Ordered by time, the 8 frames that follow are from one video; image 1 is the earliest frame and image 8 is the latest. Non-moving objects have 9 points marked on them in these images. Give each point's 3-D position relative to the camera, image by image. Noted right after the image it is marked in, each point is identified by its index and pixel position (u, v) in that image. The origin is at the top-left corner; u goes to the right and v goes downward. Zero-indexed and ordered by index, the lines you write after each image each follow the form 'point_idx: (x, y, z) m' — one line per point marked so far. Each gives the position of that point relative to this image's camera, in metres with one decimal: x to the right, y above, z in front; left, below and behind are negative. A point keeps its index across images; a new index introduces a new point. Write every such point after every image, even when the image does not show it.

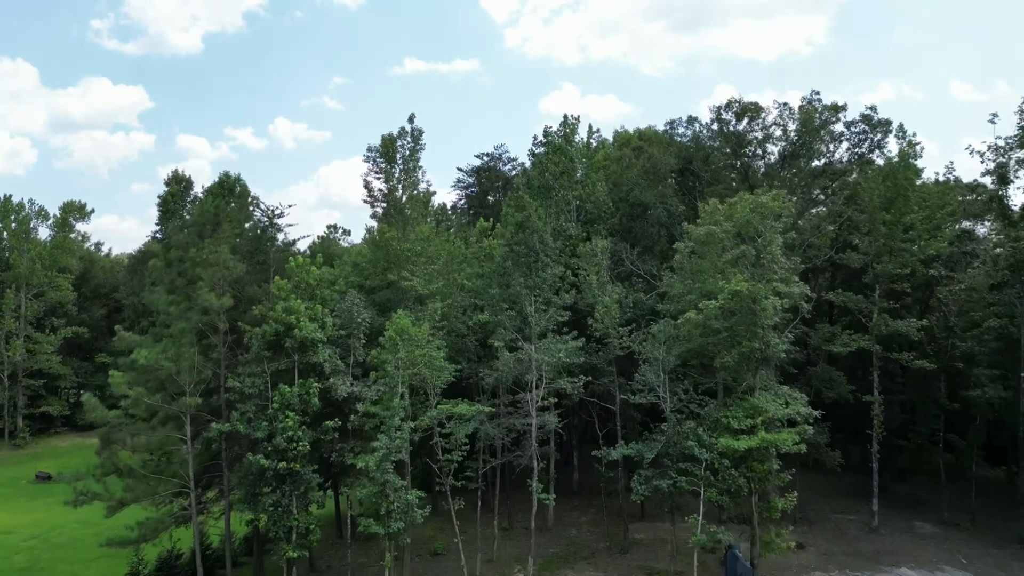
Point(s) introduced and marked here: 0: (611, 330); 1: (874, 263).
0: (+2.4, -1.0, +15.0) m
1: (+9.9, +0.7, +17.4) m
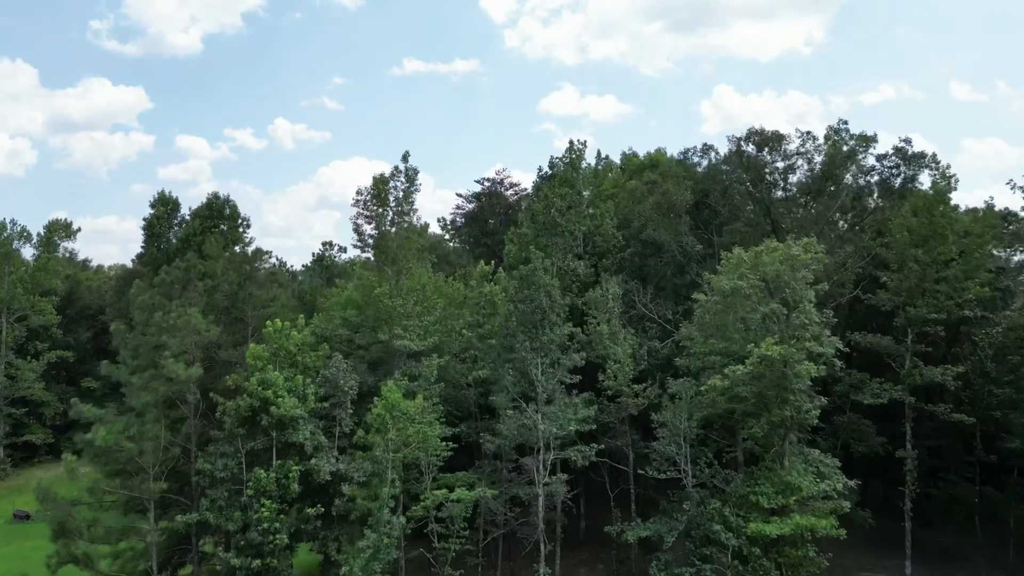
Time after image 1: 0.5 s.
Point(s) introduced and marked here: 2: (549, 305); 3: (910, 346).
0: (+2.4, -2.2, +13.7) m
1: (+10.0, -0.5, +16.1) m
2: (+0.7, -0.4, +11.7) m
3: (+10.1, -1.5, +16.1) m
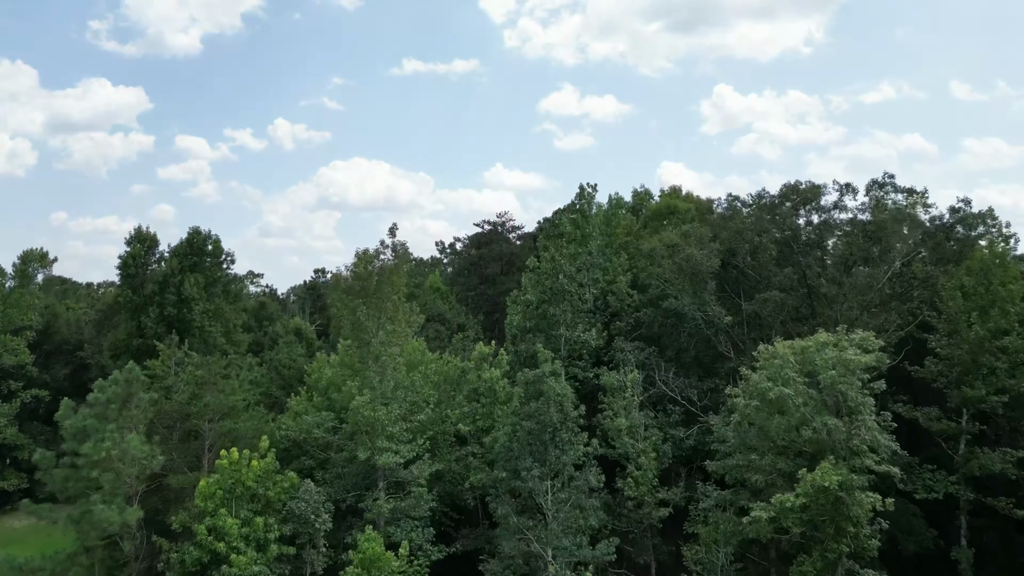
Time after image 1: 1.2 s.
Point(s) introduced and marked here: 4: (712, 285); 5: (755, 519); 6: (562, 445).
0: (+2.5, -3.9, +11.8) m
1: (+10.1, -2.2, +14.2) m
2: (+0.8, -2.1, +9.9) m
3: (+10.2, -3.2, +14.2) m
4: (+4.5, +0.1, +14.2) m
5: (+3.8, -3.5, +9.8) m
6: (+0.8, -2.5, +10.0) m
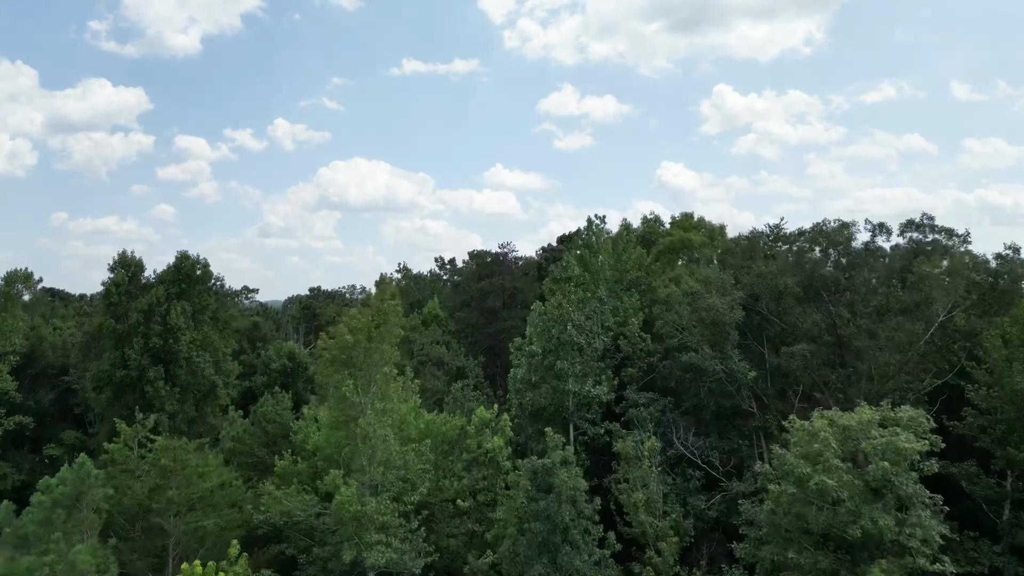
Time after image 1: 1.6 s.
0: (+2.6, -4.9, +10.6) m
1: (+10.2, -3.2, +13.0) m
2: (+0.8, -3.2, +8.7) m
3: (+10.2, -4.2, +13.0) m
4: (+4.6, -1.0, +13.0) m
5: (+3.9, -4.6, +8.6) m
6: (+0.9, -3.5, +8.8) m
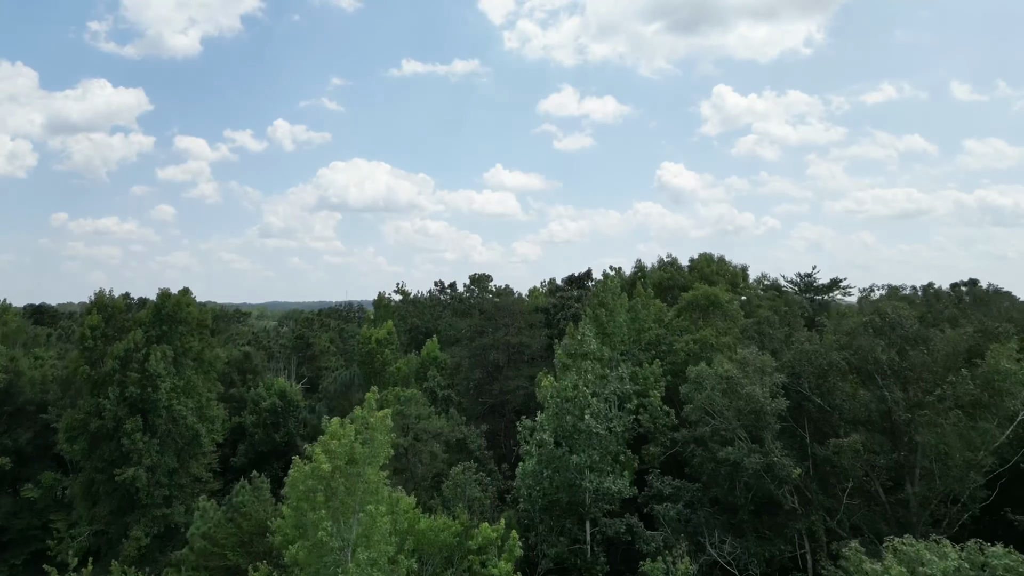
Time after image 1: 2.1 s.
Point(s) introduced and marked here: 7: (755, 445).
0: (+2.7, -6.4, +8.9) m
1: (+10.3, -4.7, +11.4) m
2: (+1.0, -4.7, +7.0) m
3: (+10.4, -5.7, +11.3) m
4: (+4.7, -2.5, +11.4) m
5: (+4.0, -6.1, +7.0) m
6: (+1.0, -5.0, +7.2) m
7: (+4.4, -2.8, +11.5) m
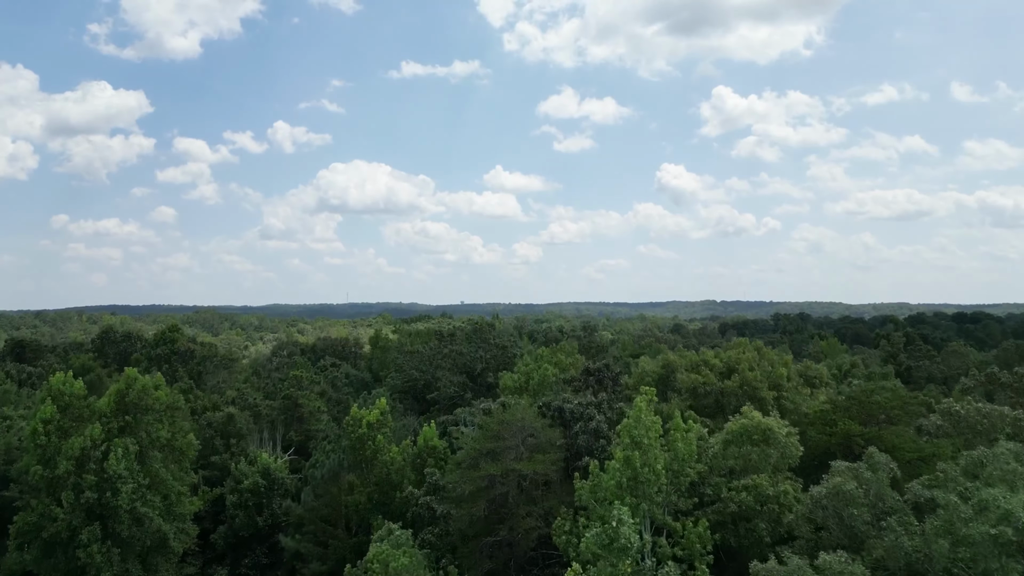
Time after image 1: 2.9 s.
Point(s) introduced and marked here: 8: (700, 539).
0: (+3.0, -9.1, +6.3) m
1: (+10.6, -7.4, +8.7) m
2: (+1.3, -7.3, +4.4) m
3: (+10.7, -8.4, +8.7) m
4: (+5.0, -5.2, +8.8) m
5: (+4.3, -8.8, +4.4) m
6: (+1.3, -7.7, +4.6) m
7: (+4.7, -5.5, +8.9) m
8: (+3.4, -4.6, +11.7) m
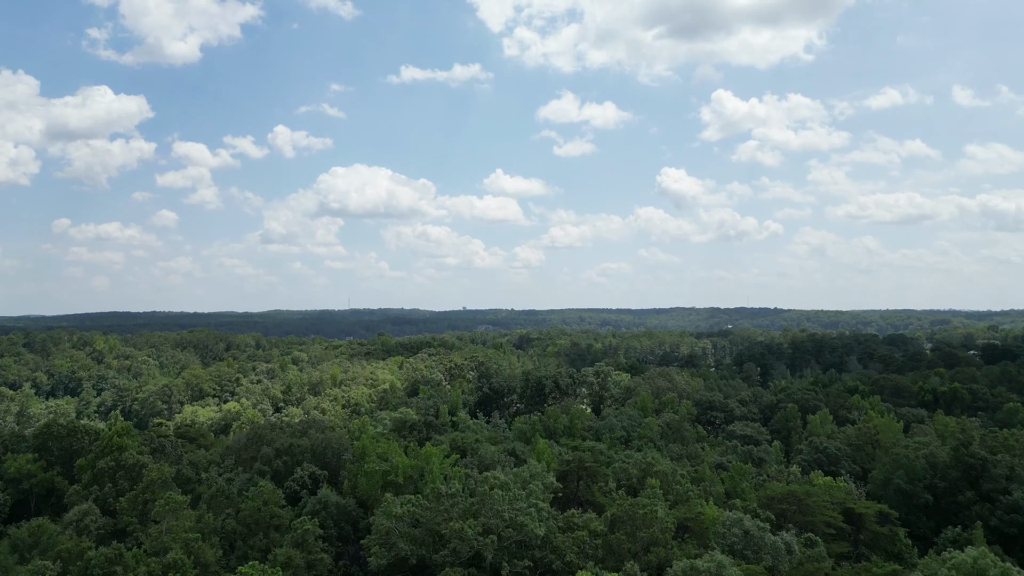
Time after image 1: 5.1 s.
0: (+3.8, -15.3, -1.7) m
1: (+11.4, -13.5, +0.7) m
2: (+2.1, -13.5, -3.6) m
3: (+11.5, -14.6, +0.7) m
4: (+5.8, -11.3, +0.7) m
5: (+5.1, -14.9, -3.7) m
6: (+2.1, -13.8, -3.5) m
7: (+5.5, -11.6, +0.9) m
8: (+4.3, -10.7, +3.7) m
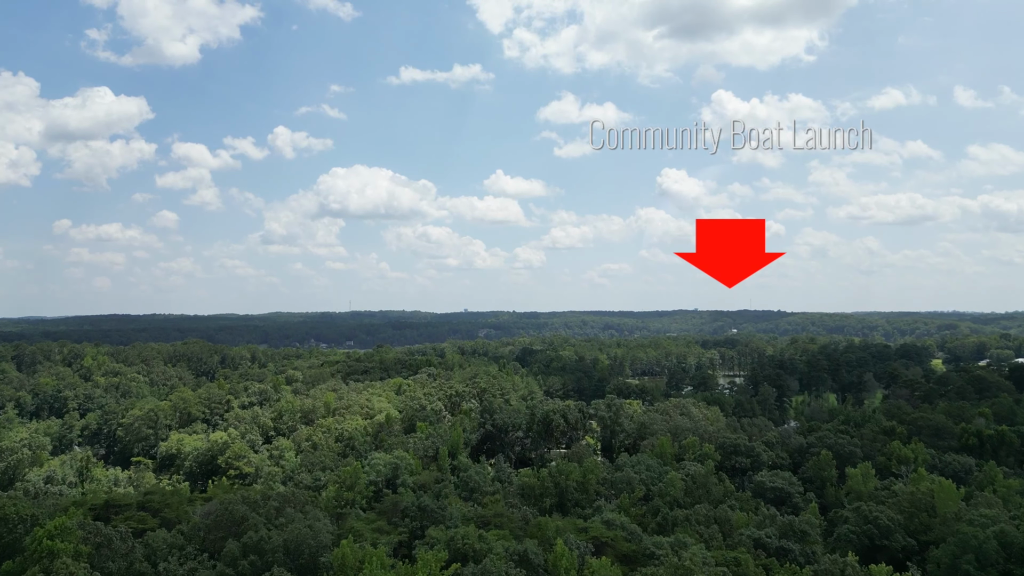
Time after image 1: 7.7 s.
0: (+4.4, -19.2, -8.7) m
1: (+12.0, -17.5, -6.3) m
2: (+2.6, -17.4, -10.6) m
3: (+12.1, -18.5, -6.3) m
4: (+6.4, -15.3, -6.2) m
5: (+5.7, -18.8, -10.6) m
6: (+2.7, -17.8, -10.4) m
7: (+6.1, -15.5, -6.1) m
8: (+4.8, -14.6, -3.3) m
